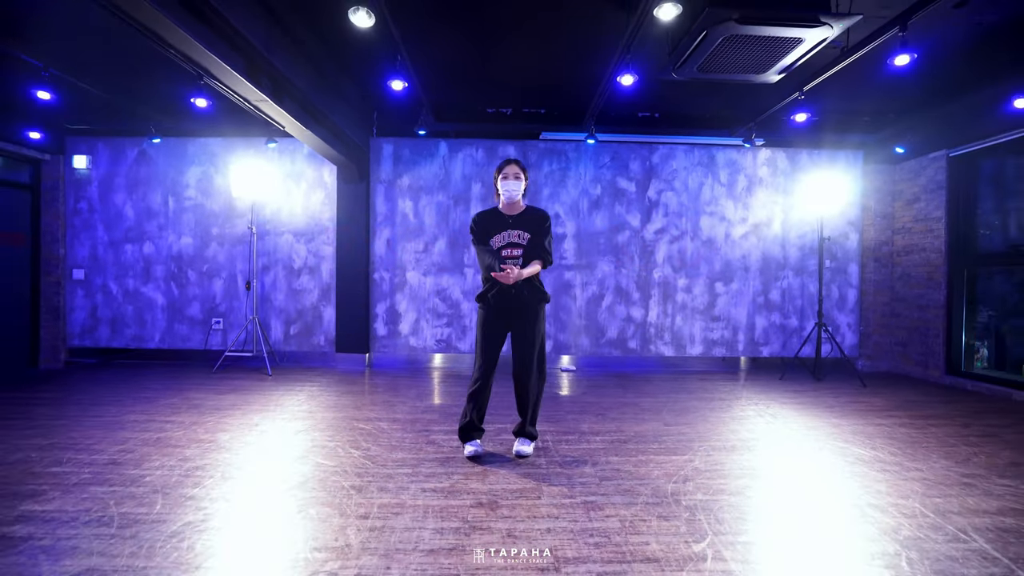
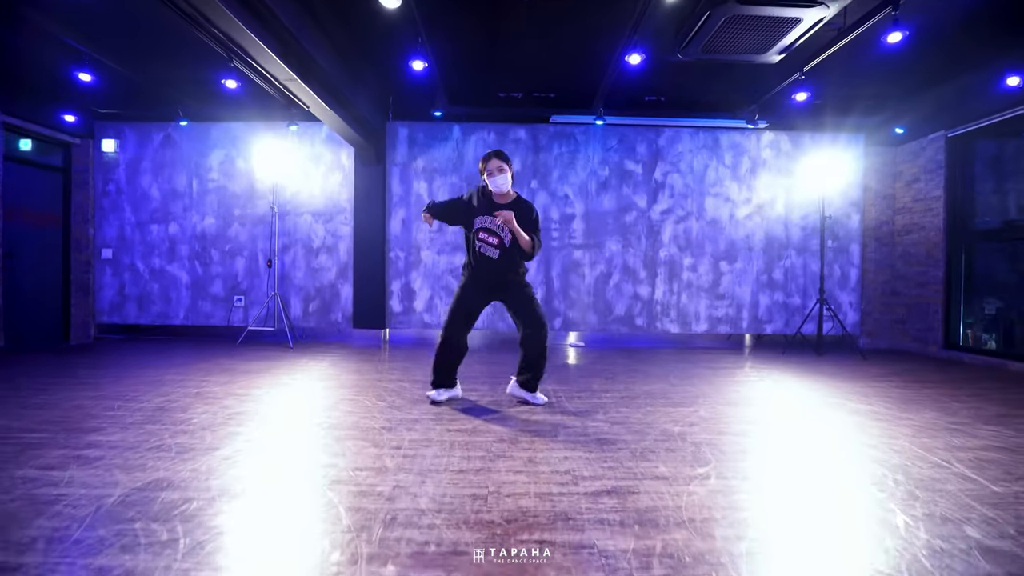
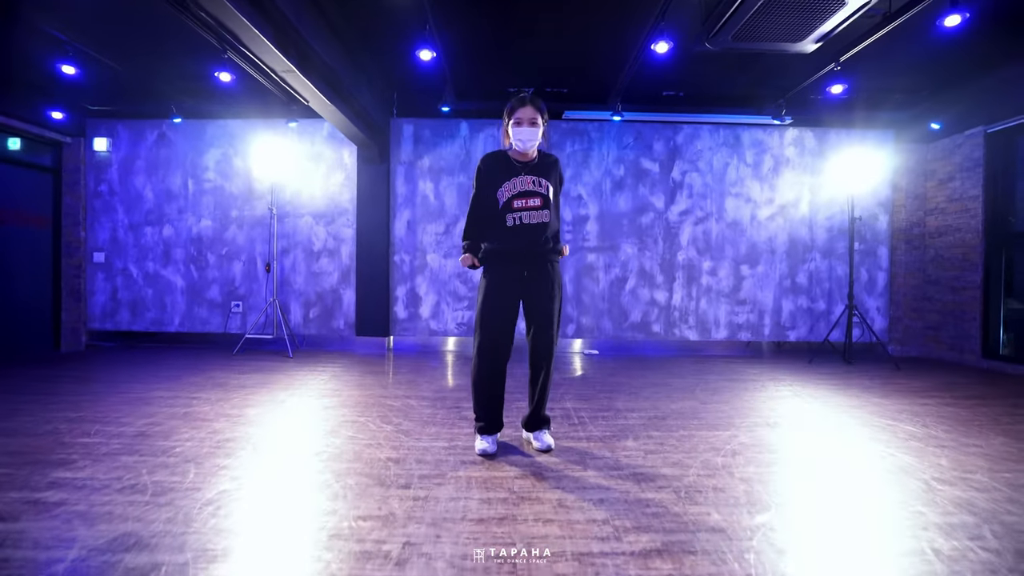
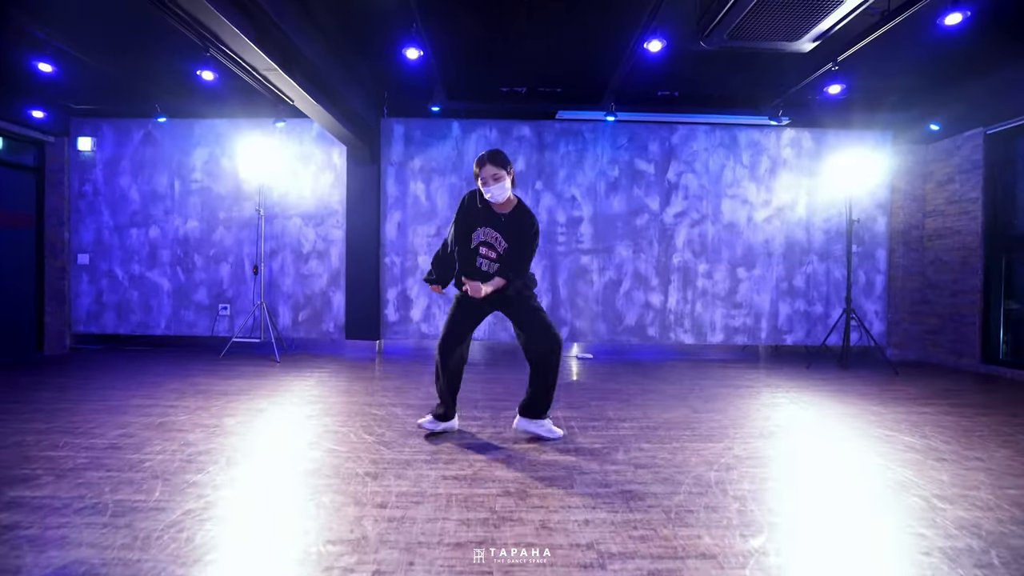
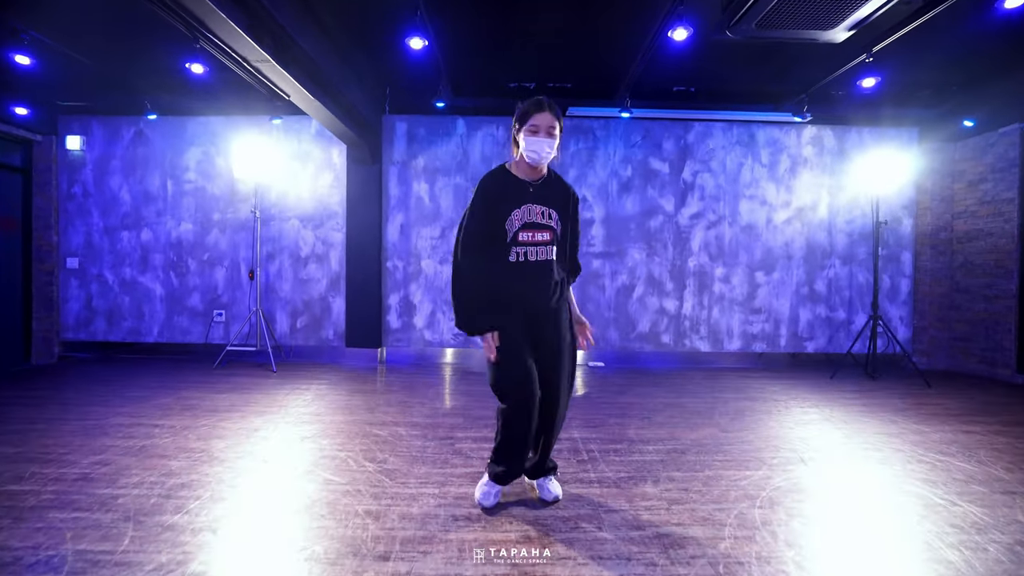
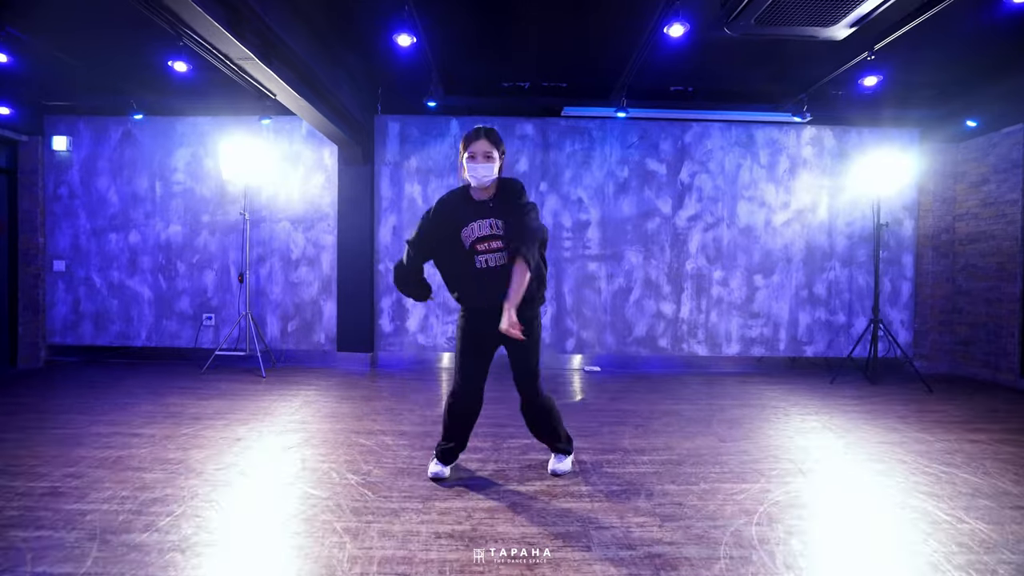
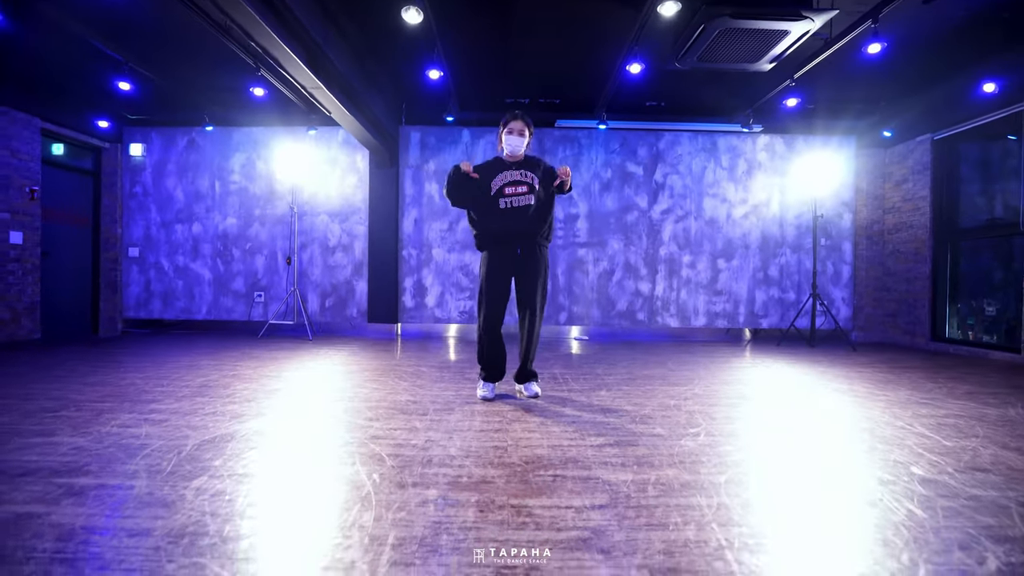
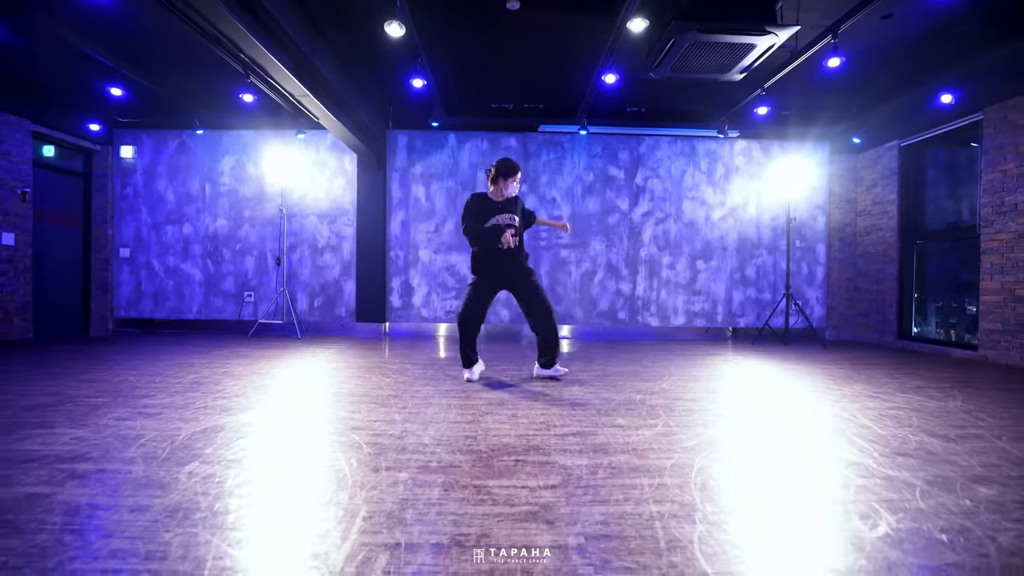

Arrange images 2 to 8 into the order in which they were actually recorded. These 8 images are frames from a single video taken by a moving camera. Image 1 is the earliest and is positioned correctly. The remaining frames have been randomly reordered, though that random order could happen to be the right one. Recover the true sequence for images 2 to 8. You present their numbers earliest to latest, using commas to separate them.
8, 2, 4, 6, 7, 3, 5
